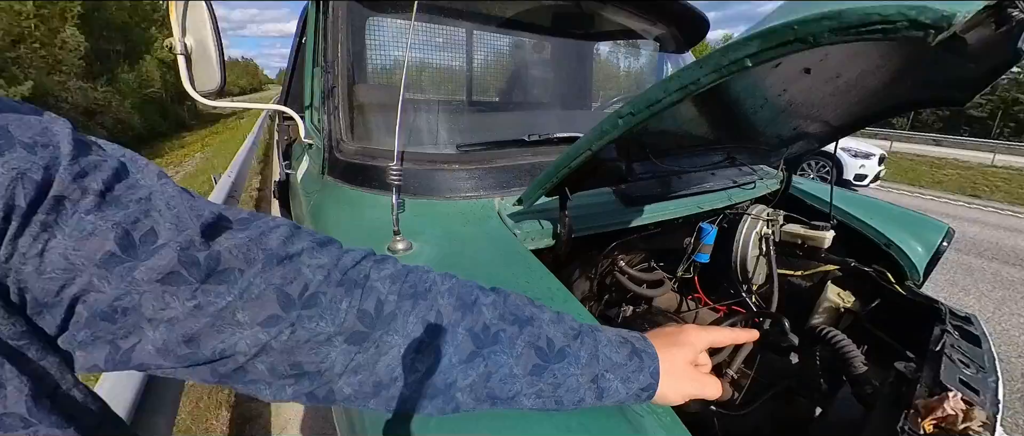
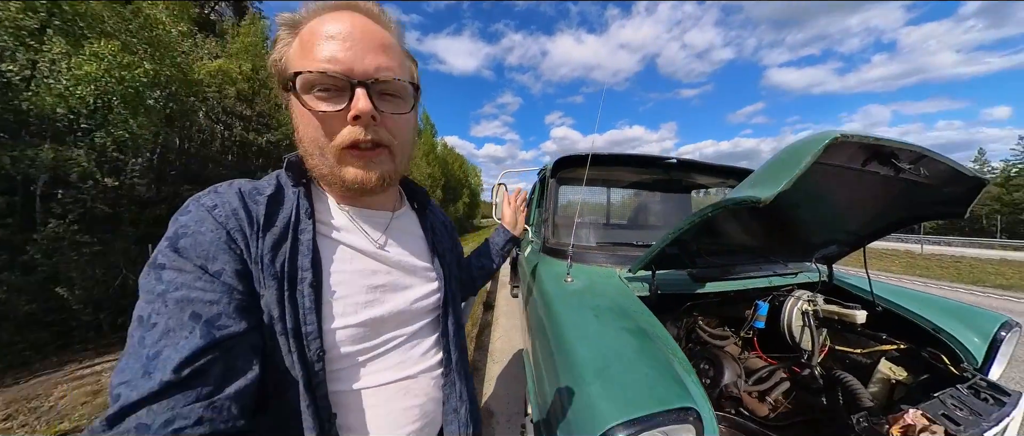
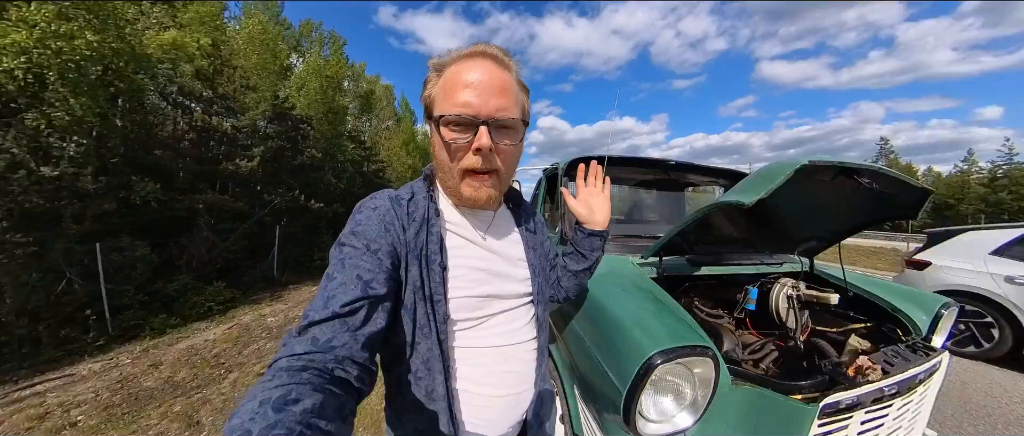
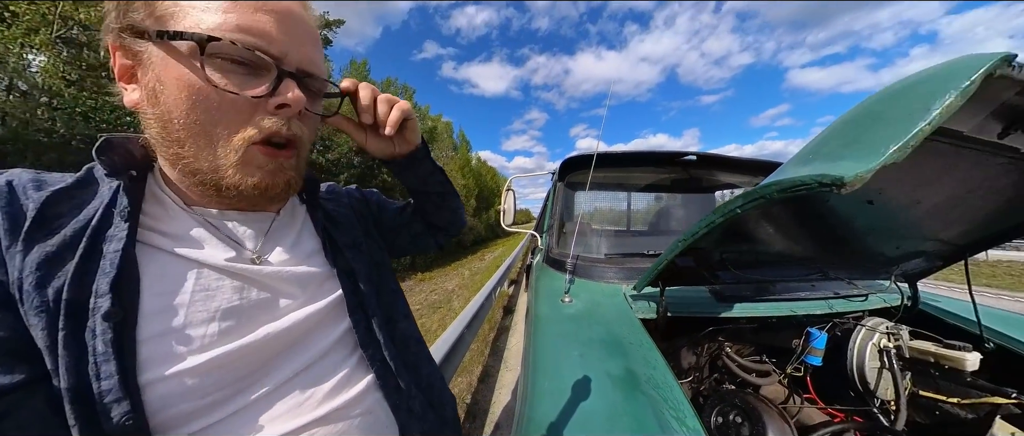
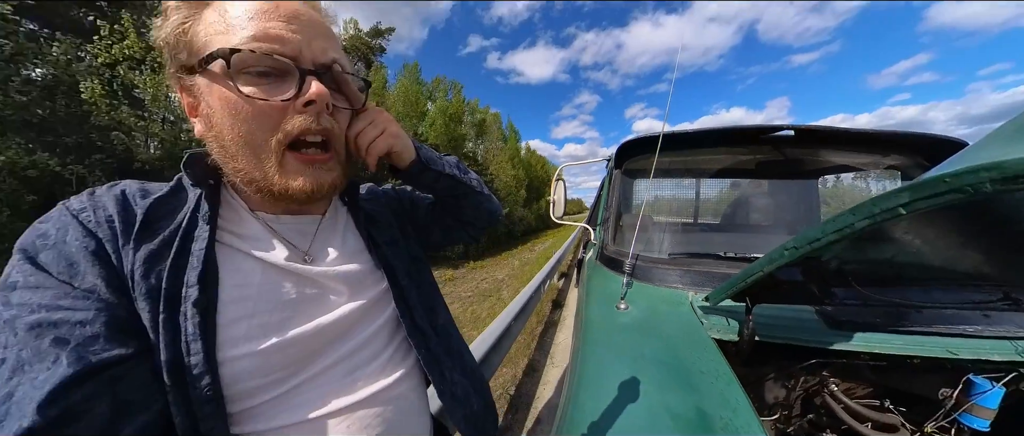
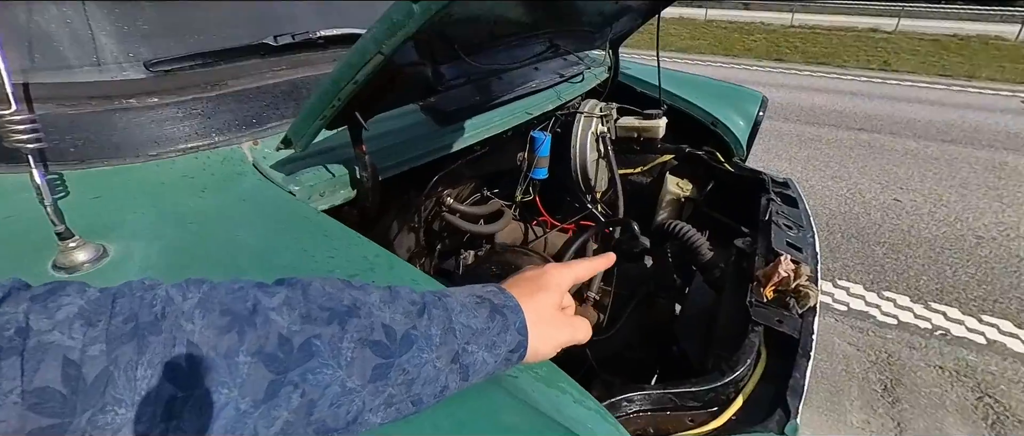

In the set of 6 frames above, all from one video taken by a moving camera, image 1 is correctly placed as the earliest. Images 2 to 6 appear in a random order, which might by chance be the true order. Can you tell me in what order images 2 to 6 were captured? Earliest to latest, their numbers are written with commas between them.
6, 5, 4, 2, 3
